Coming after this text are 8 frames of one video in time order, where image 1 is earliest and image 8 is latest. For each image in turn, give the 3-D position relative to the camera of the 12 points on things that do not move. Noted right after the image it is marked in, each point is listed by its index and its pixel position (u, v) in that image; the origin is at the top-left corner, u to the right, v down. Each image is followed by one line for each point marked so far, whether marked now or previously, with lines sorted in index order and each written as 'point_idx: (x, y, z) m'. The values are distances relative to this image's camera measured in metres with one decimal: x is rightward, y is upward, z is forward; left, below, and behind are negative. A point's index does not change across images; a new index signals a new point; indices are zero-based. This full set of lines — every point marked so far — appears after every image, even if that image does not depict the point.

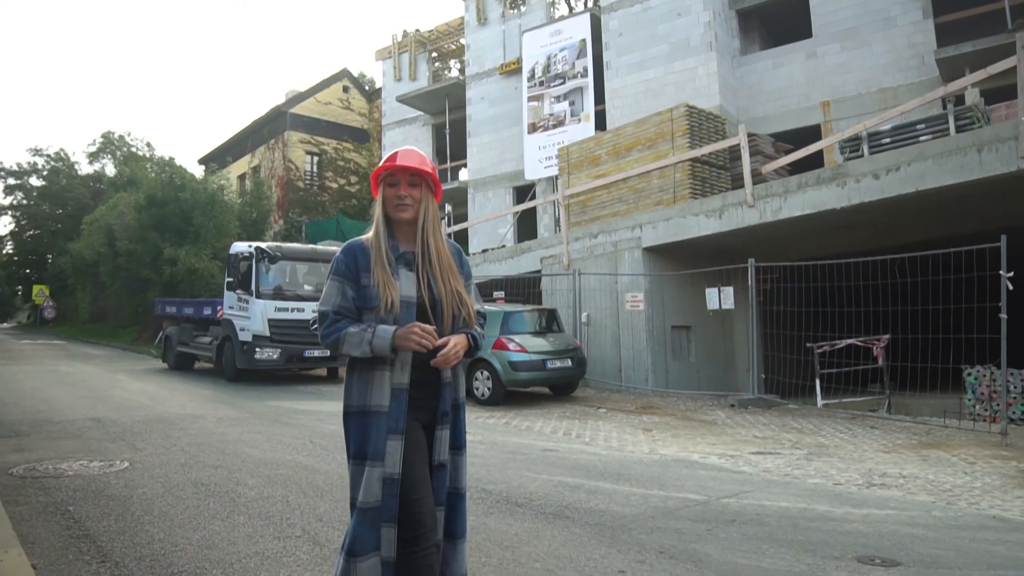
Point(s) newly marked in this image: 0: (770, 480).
0: (+2.2, -1.6, +6.2) m
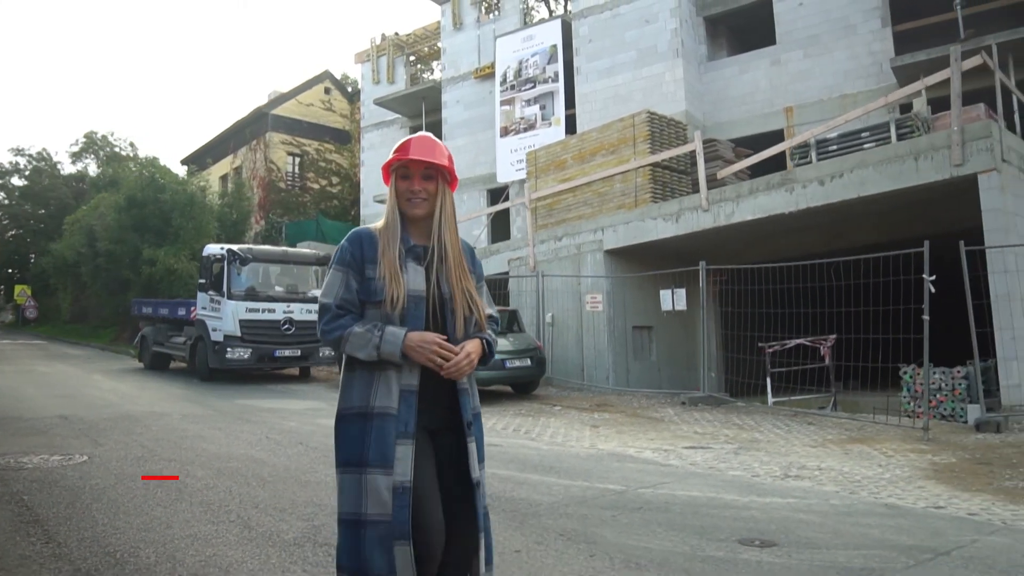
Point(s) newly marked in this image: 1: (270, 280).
0: (+1.6, -1.6, +6.6) m
1: (-5.0, +0.2, +15.0) m
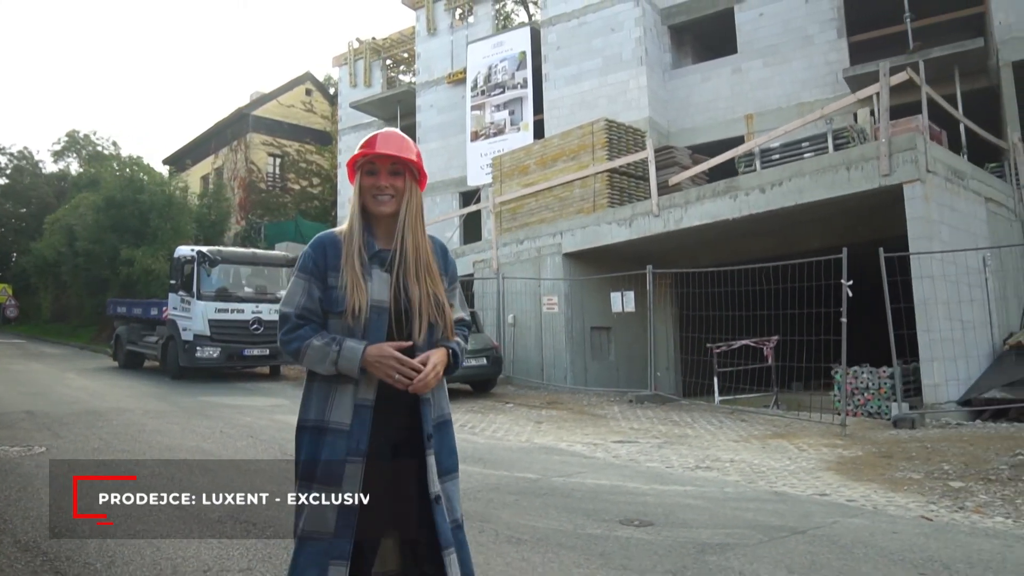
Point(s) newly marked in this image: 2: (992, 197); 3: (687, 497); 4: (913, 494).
0: (+1.0, -1.7, +7.0) m
1: (-5.7, +0.1, +15.4) m
2: (+8.0, +1.5, +12.1) m
3: (+1.3, -1.6, +5.6) m
4: (+3.2, -1.7, +5.9) m
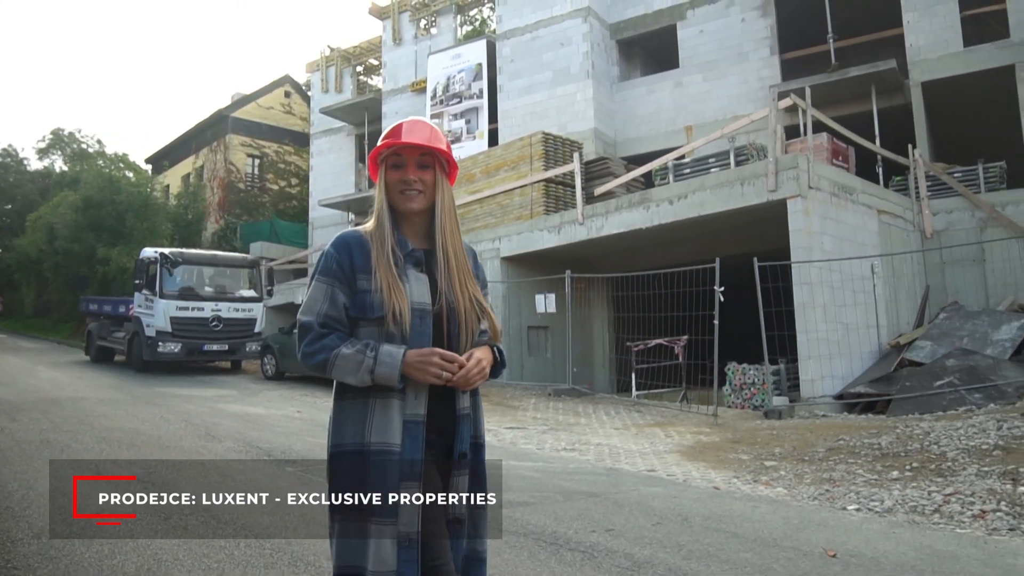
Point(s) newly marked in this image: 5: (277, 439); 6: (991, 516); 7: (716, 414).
0: (-0.2, -1.7, +8.1) m
1: (-7.0, +0.2, +16.4) m
2: (+6.7, +1.4, +13.2) m
3: (+0.2, -1.7, +6.6) m
4: (+2.1, -1.8, +7.0) m
5: (-2.6, -1.7, +8.2) m
6: (+3.5, -1.7, +5.3) m
7: (+2.8, -1.7, +10.0) m
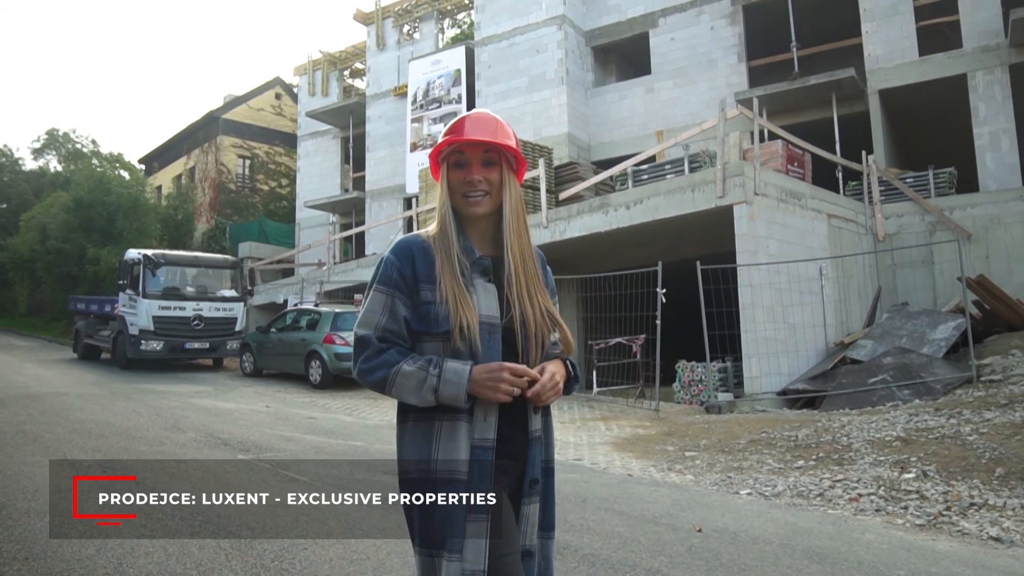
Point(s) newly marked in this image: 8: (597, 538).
0: (-0.8, -1.8, +8.7) m
1: (-7.6, +0.2, +17.0) m
2: (+6.1, +1.4, +13.8) m
3: (-0.5, -1.7, +7.2) m
4: (+1.4, -1.8, +7.6) m
5: (-3.3, -1.7, +8.8) m
6: (+2.8, -1.7, +5.9) m
7: (+2.1, -1.7, +10.5) m
8: (+0.5, -1.6, +4.6) m
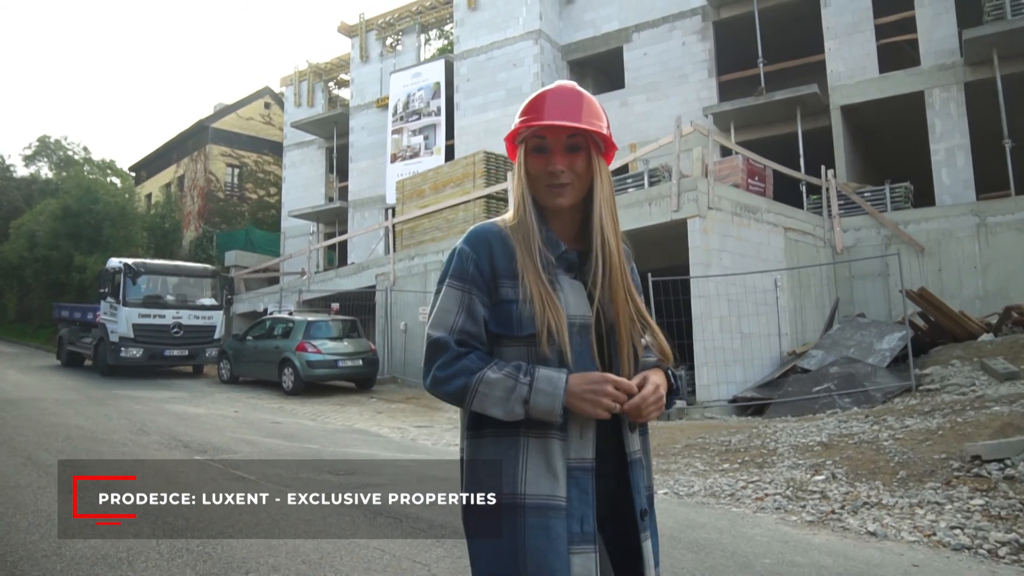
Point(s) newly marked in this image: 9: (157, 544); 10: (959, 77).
0: (-1.5, -1.9, +9.1) m
1: (-8.3, 0.0, +17.4) m
2: (+5.5, +1.2, +14.3) m
3: (-1.1, -1.8, +7.6) m
4: (+0.8, -1.9, +8.0) m
5: (-3.9, -1.8, +9.2) m
6: (+2.2, -1.8, +6.4) m
7: (+1.5, -1.9, +11.0) m
8: (-0.1, -1.7, +5.0) m
9: (-2.2, -1.6, +4.6) m
10: (+9.8, +4.6, +16.0) m
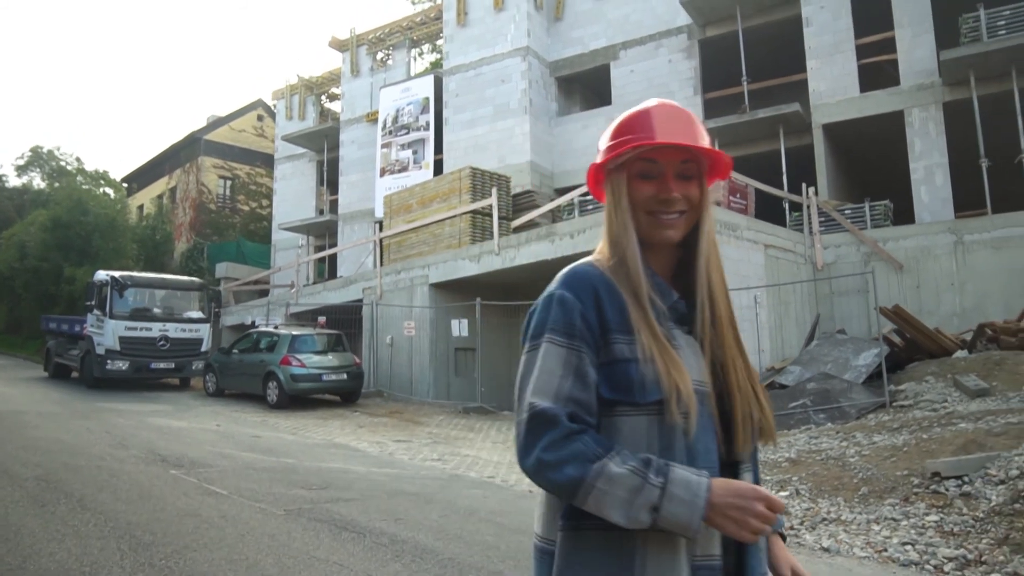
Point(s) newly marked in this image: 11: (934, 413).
0: (-1.8, -2.1, +9.2) m
1: (-8.6, -0.3, +17.5) m
2: (+5.1, +0.9, +14.4) m
3: (-1.4, -2.0, +7.7) m
4: (+0.5, -2.1, +8.1) m
5: (-4.2, -2.0, +9.3) m
6: (+2.0, -2.0, +6.5) m
7: (+1.2, -2.2, +11.1) m
8: (-0.4, -1.8, +5.1) m
9: (-2.5, -1.7, +4.7) m
10: (+9.5, +4.3, +16.3) m
11: (+5.6, -1.7, +9.8) m
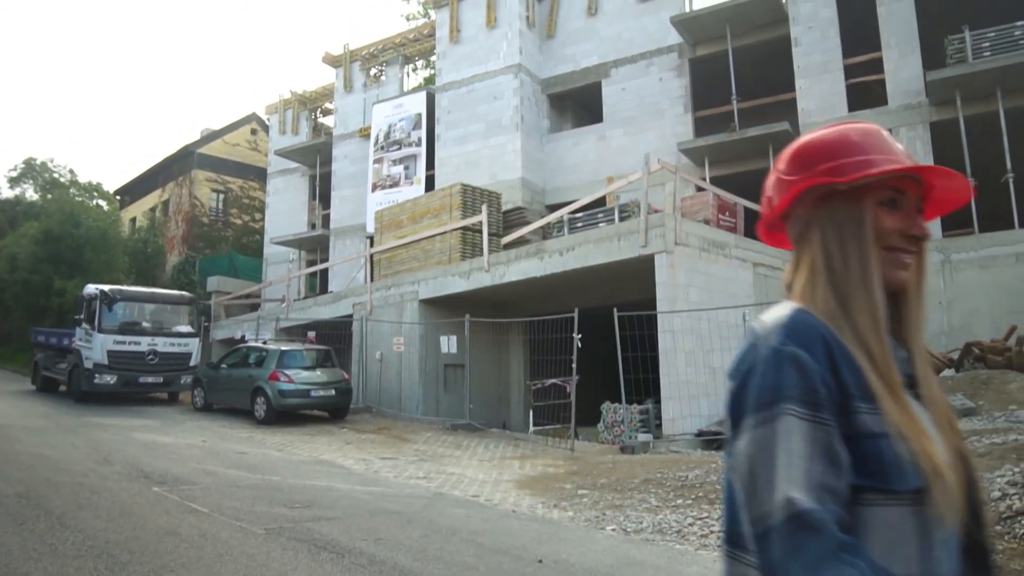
0: (-1.9, -2.3, +9.1) m
1: (-8.9, -0.7, +17.4) m
2: (+4.9, +0.5, +14.5) m
3: (-1.5, -2.2, +7.7) m
4: (+0.3, -2.3, +8.1) m
5: (-4.4, -2.2, +9.2) m
6: (+1.8, -2.2, +6.5) m
7: (+1.0, -2.4, +11.1) m
8: (-0.5, -1.9, +5.1) m
9: (-2.6, -1.9, +4.7) m
10: (+9.3, +3.8, +16.4) m
11: (+5.5, -1.9, +9.8) m
